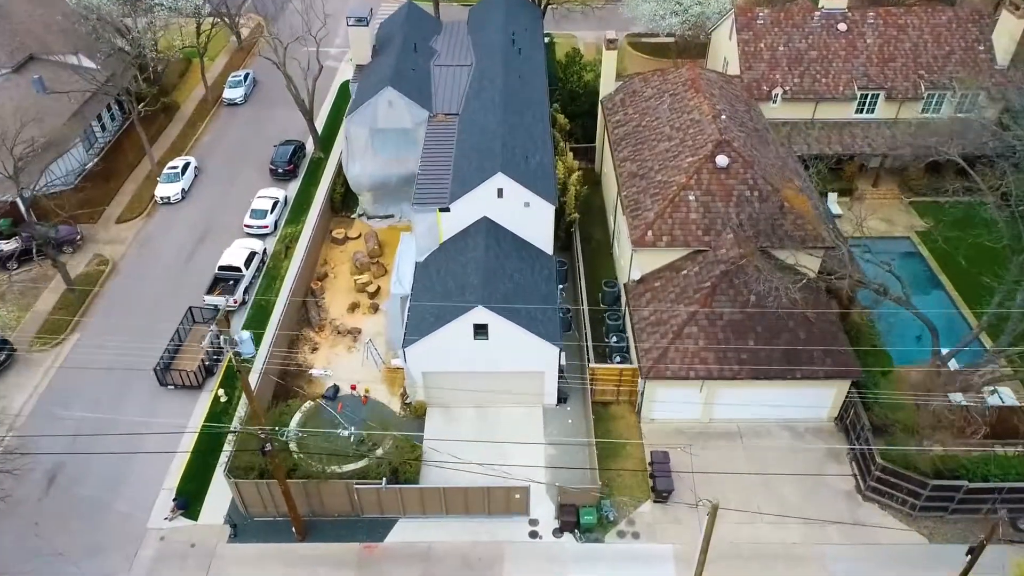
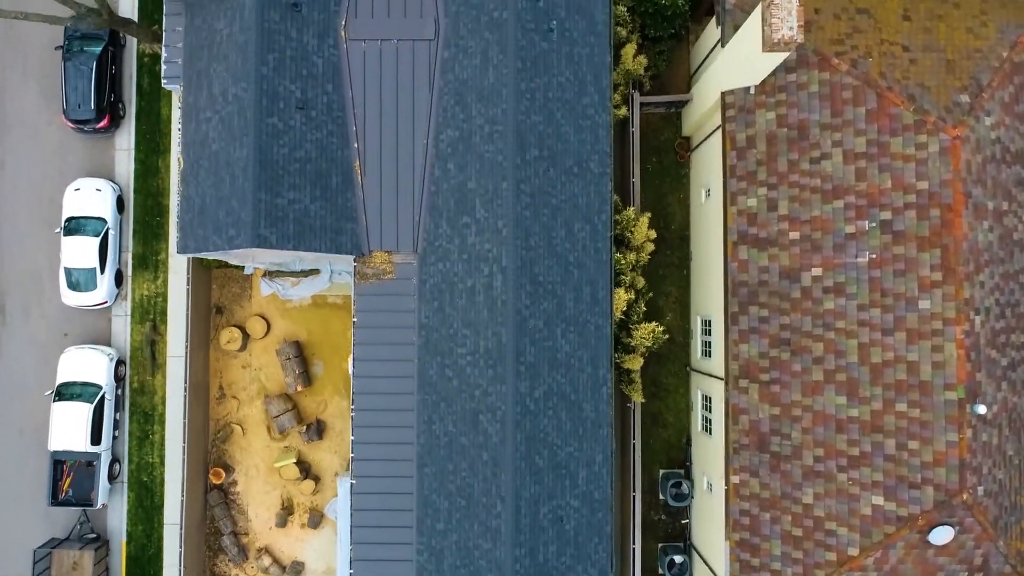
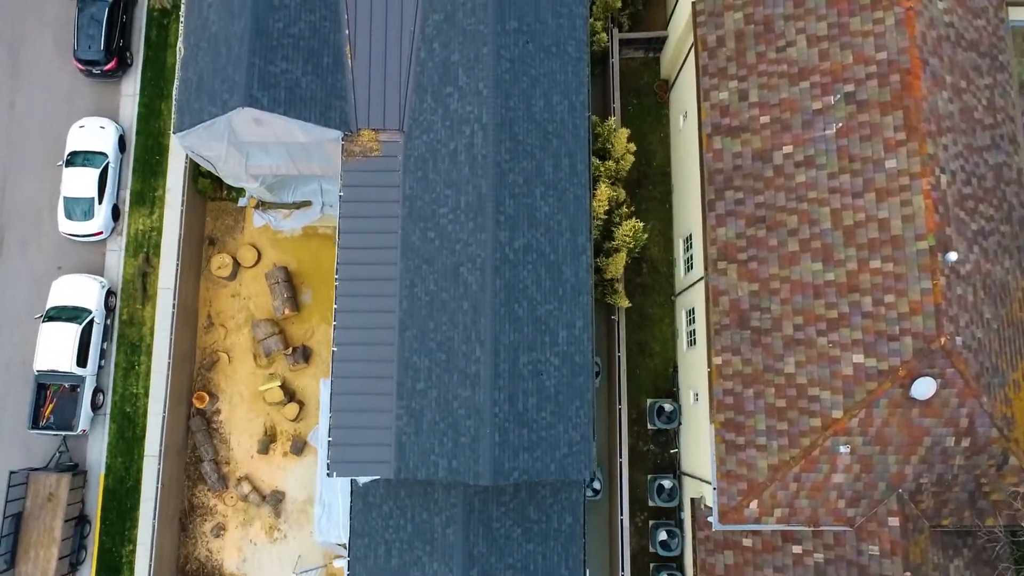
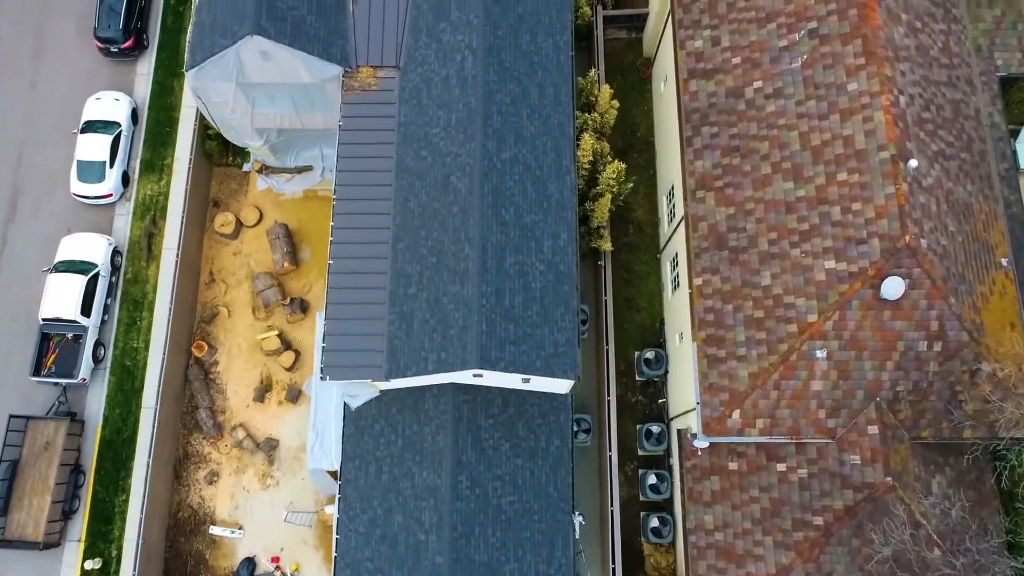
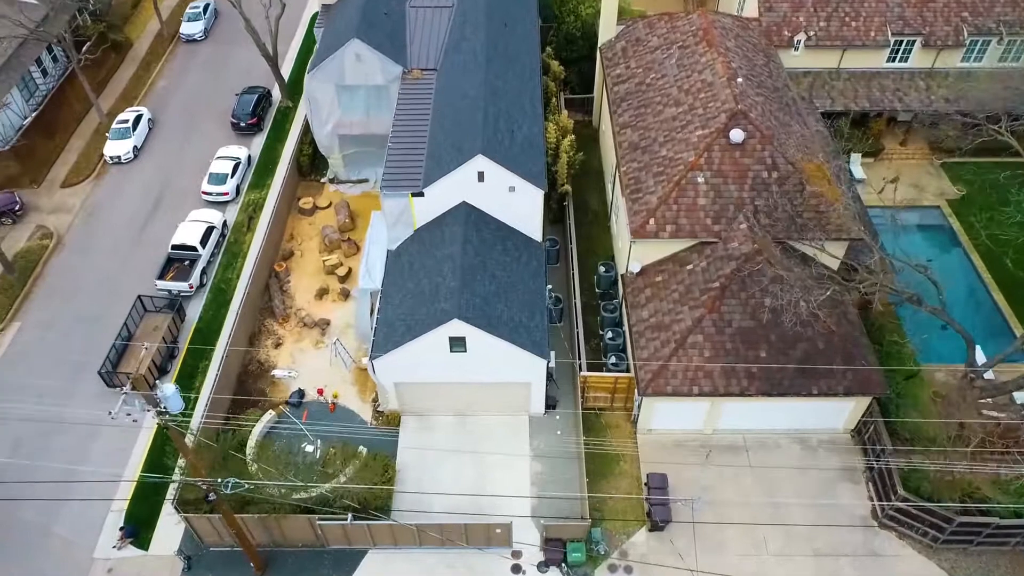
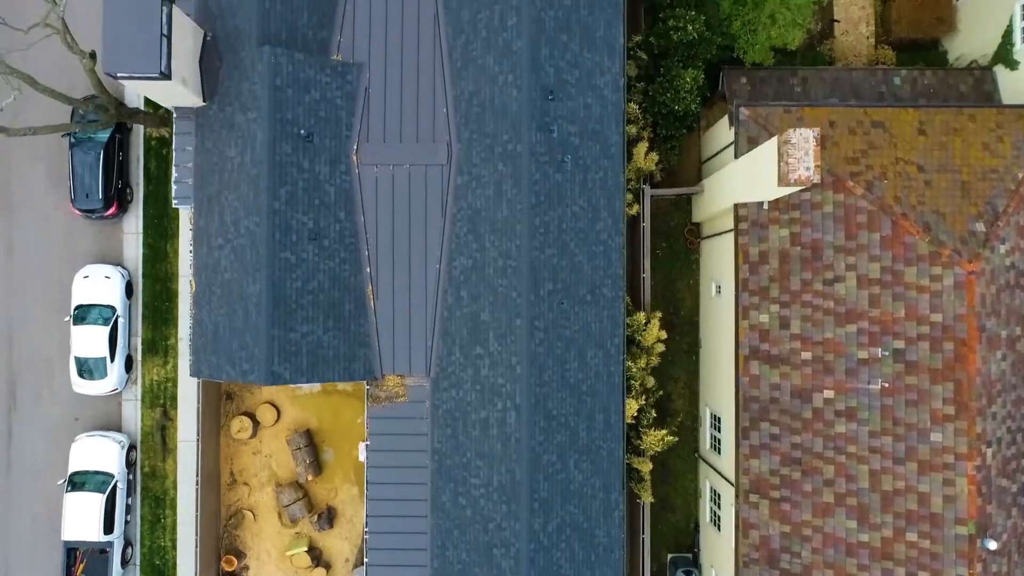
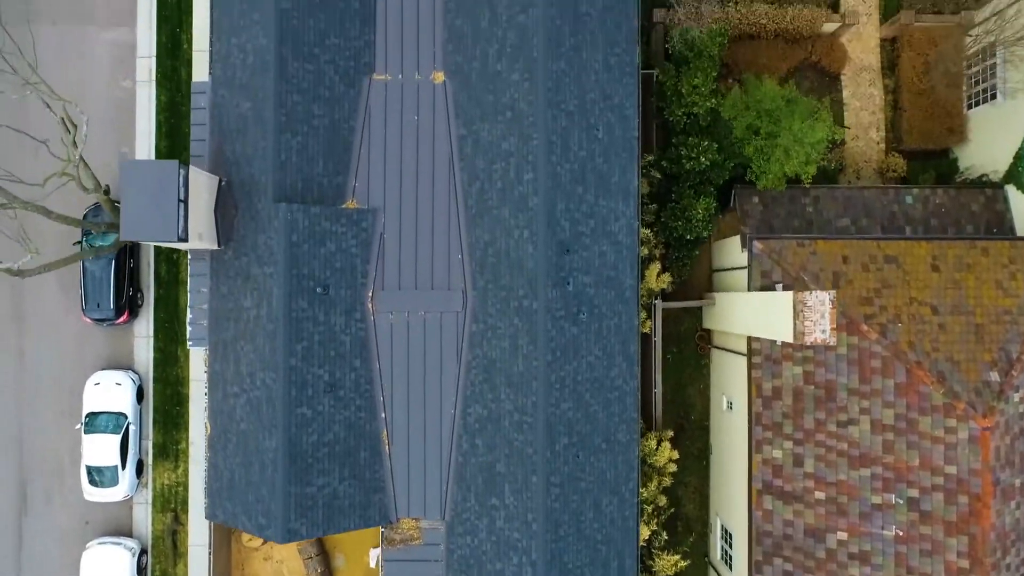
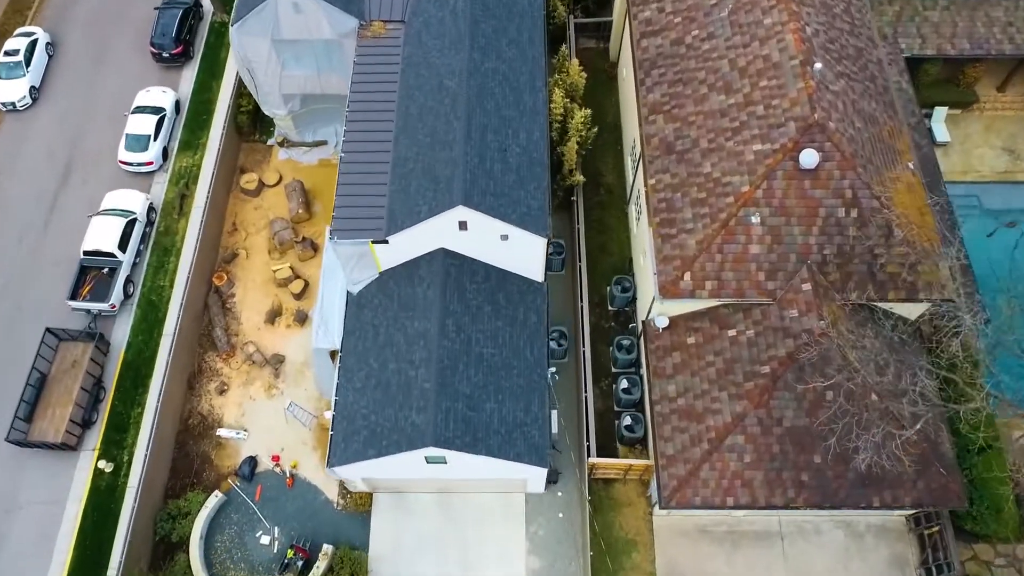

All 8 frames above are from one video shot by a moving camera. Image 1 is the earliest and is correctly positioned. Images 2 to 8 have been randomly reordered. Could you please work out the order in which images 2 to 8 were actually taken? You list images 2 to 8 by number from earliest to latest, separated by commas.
5, 8, 4, 3, 2, 6, 7
